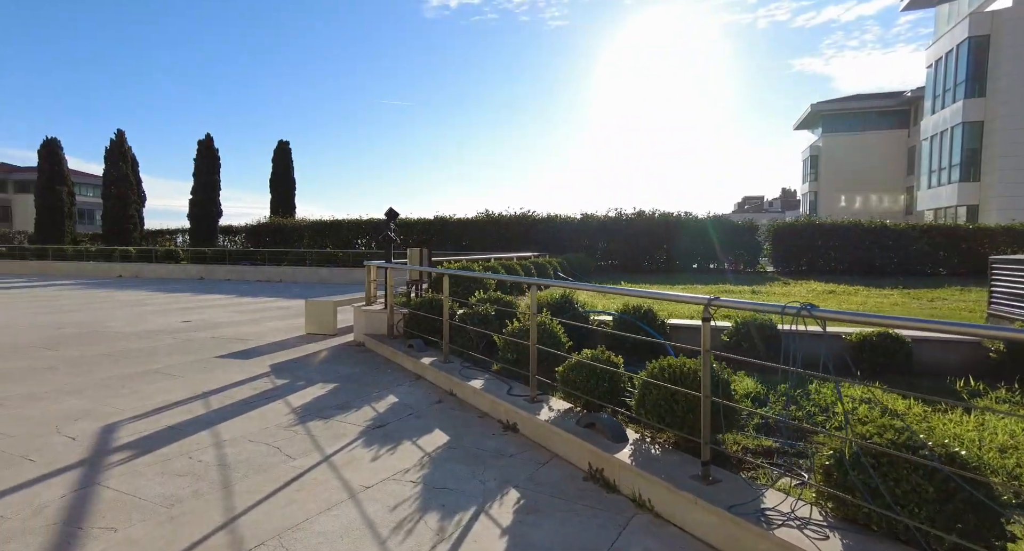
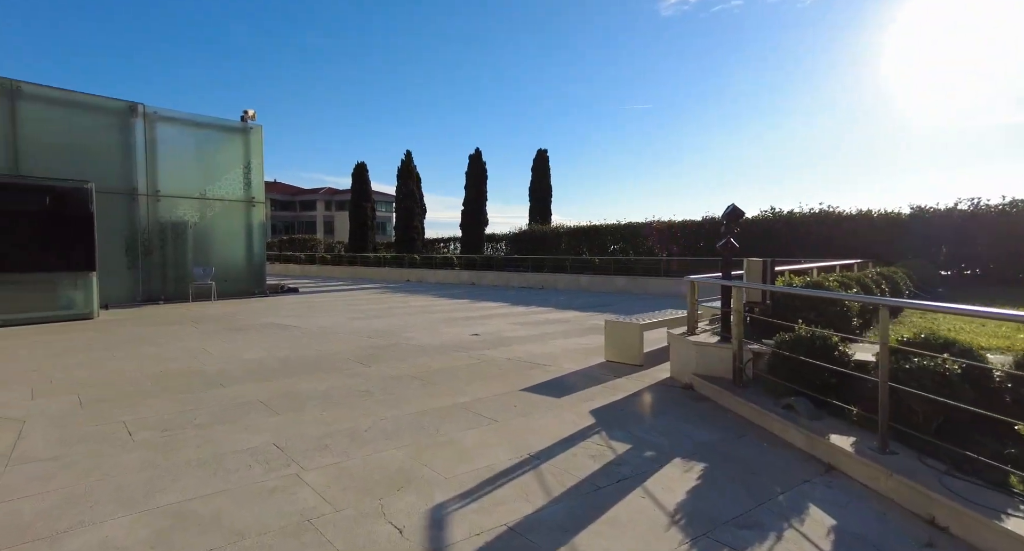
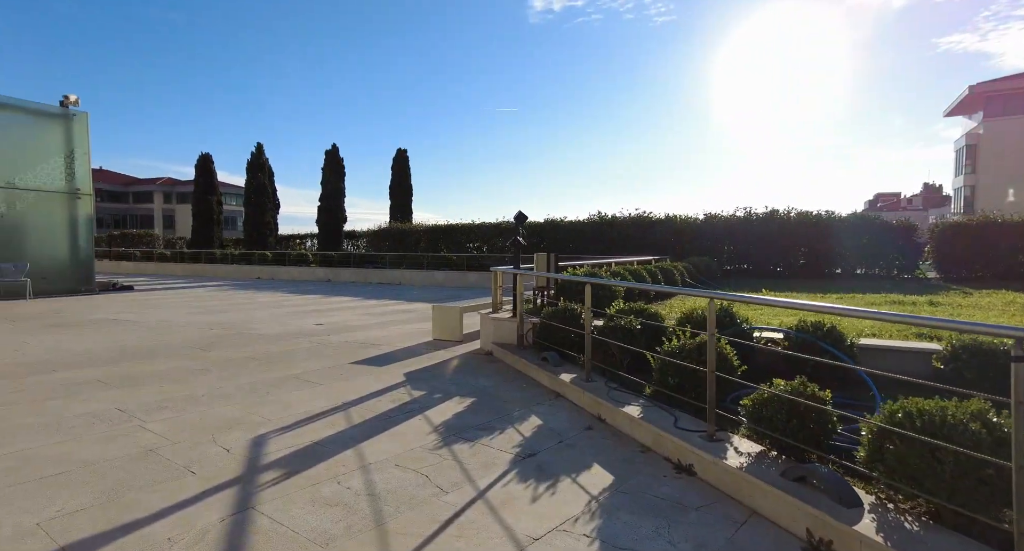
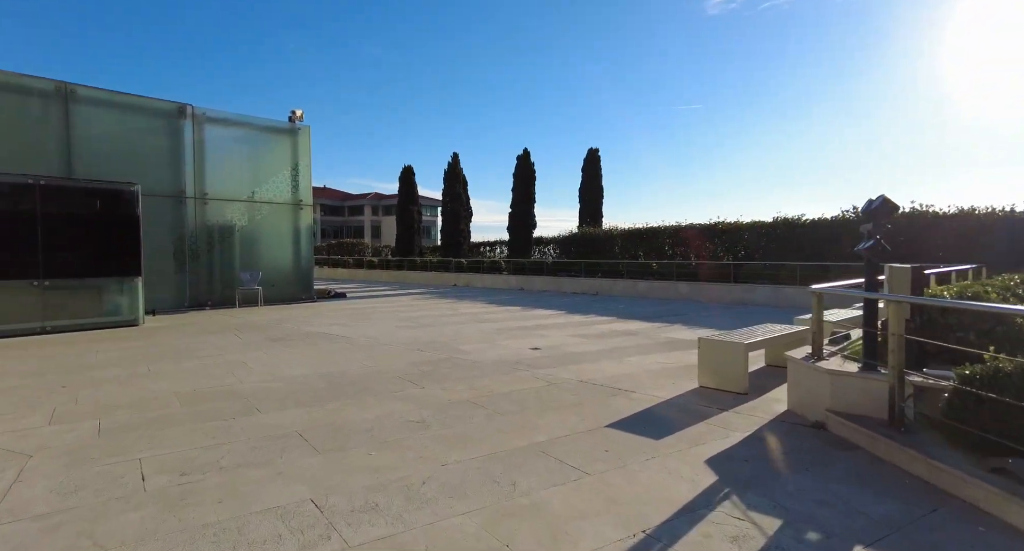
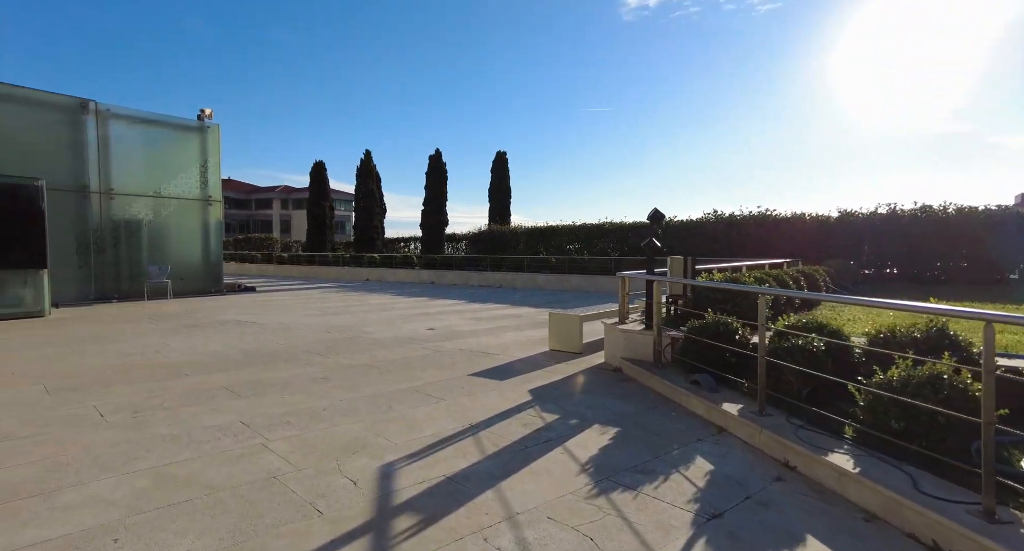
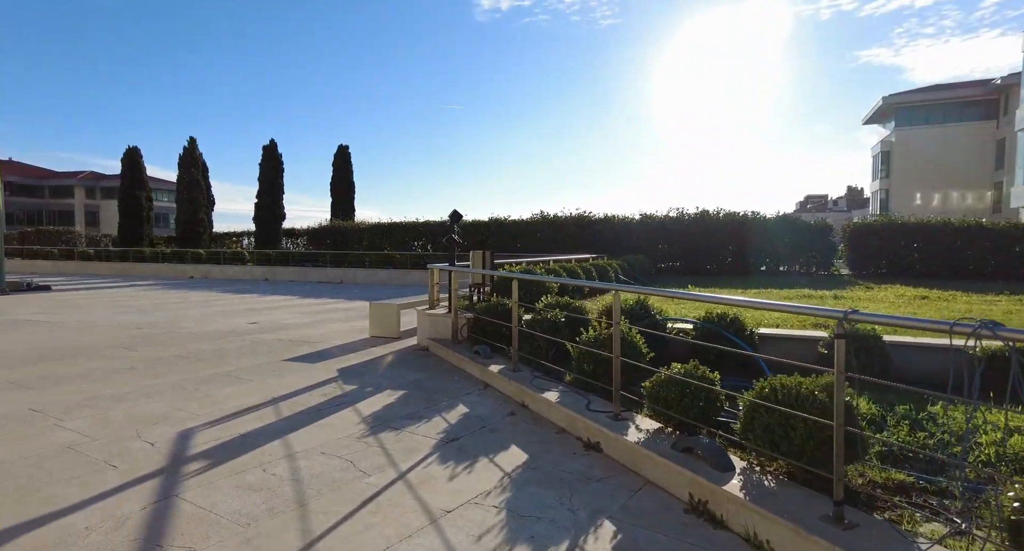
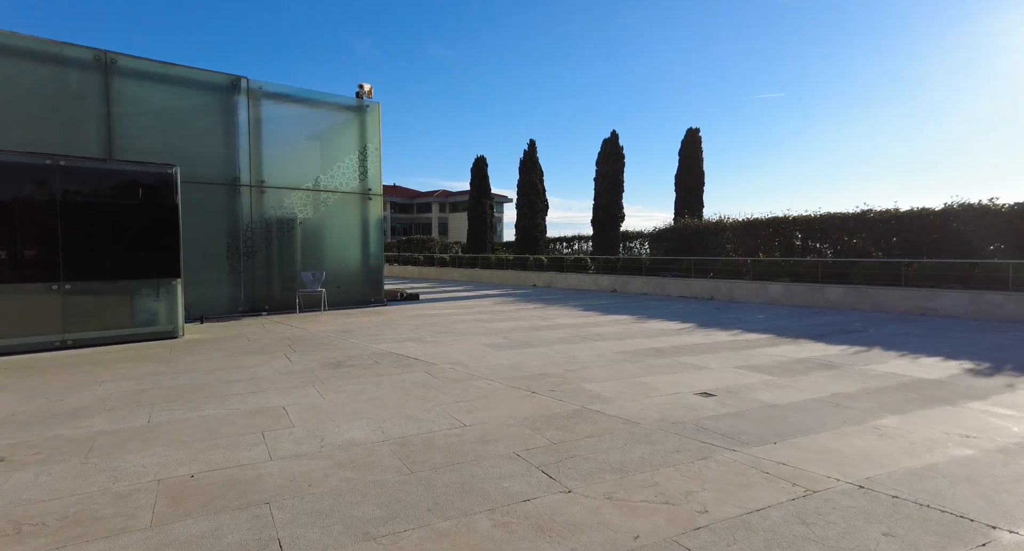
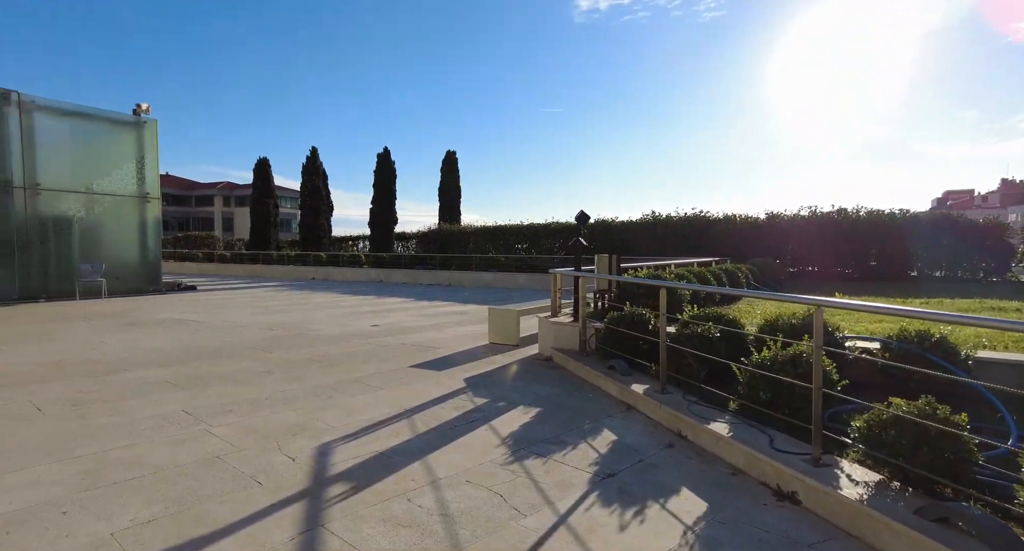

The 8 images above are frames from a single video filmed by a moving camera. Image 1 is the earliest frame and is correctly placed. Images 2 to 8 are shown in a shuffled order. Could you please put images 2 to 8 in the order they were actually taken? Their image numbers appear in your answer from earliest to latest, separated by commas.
6, 3, 8, 5, 2, 4, 7
